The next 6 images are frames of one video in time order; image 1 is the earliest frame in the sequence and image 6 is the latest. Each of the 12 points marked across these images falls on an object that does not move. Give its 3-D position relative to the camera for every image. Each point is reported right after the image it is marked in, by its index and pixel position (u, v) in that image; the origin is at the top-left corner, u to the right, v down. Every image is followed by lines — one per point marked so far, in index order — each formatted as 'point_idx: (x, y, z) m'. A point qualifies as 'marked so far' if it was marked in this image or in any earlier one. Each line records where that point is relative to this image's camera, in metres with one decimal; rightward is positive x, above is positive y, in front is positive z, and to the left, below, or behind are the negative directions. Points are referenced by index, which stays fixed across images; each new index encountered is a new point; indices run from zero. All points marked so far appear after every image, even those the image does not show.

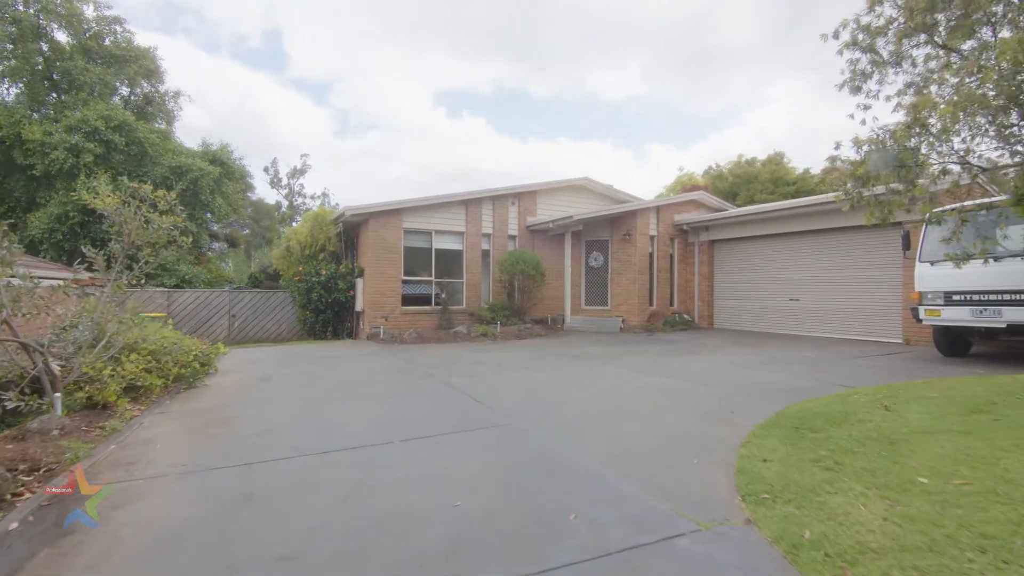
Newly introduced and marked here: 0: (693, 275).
0: (+5.2, +0.4, +14.9) m
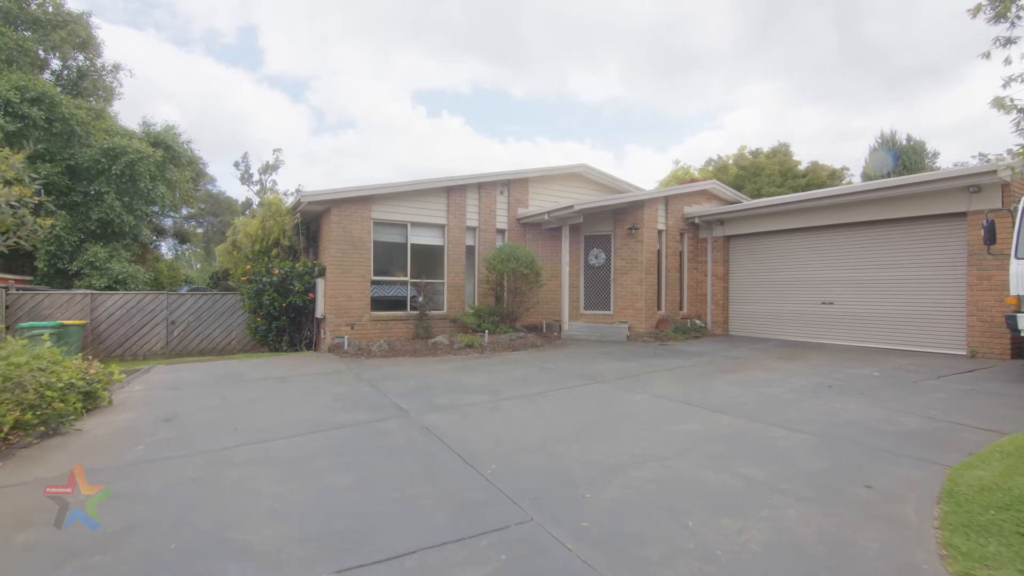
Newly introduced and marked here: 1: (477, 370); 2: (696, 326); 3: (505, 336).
0: (+4.9, +0.3, +13.2) m
1: (-0.5, -1.2, +7.8) m
2: (+4.5, -0.9, +12.5) m
3: (-0.2, -1.0, +10.9) m
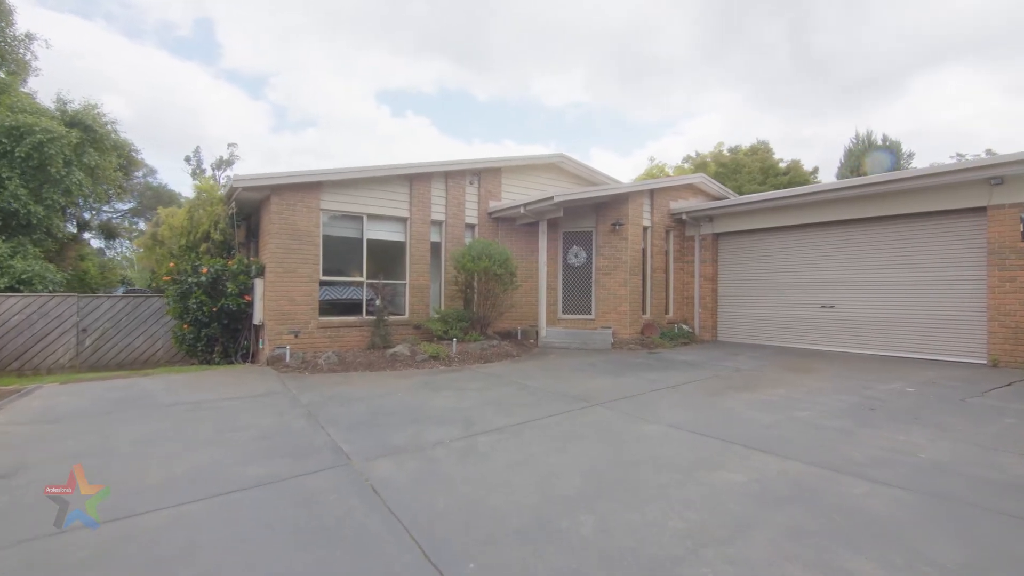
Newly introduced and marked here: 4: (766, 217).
0: (+4.2, +0.3, +12.2) m
1: (-0.8, -1.3, +6.4) m
2: (+3.8, -1.0, +11.5) m
3: (-0.7, -1.0, +9.5) m
4: (+5.3, +1.5, +10.8) m
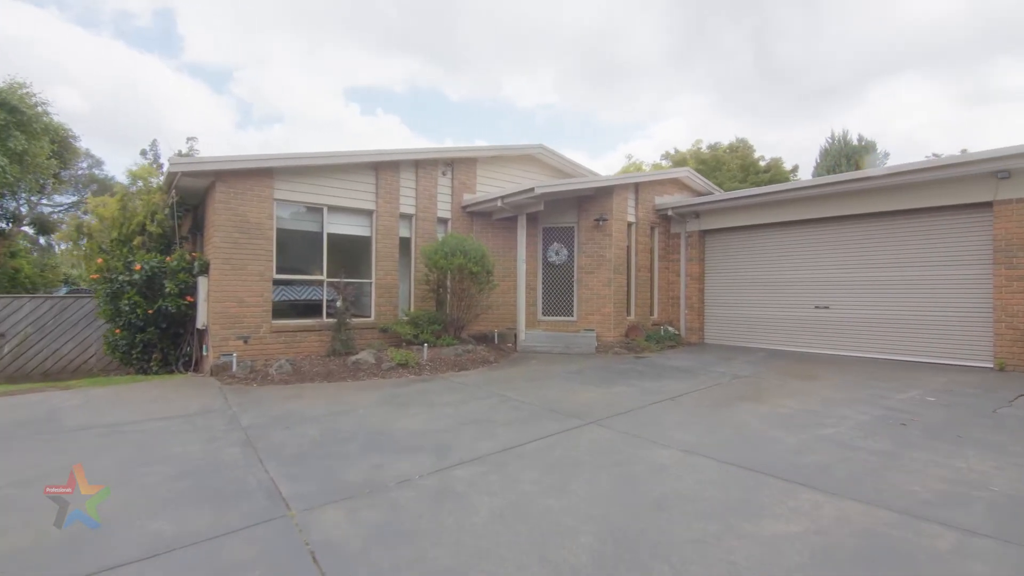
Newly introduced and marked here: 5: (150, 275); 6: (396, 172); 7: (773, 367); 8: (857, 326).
0: (+3.7, +0.3, +11.5) m
1: (-1.0, -1.2, +5.6) m
2: (+3.3, -1.0, +10.9) m
3: (-1.1, -1.0, +8.6) m
4: (+4.8, +1.5, +10.2) m
5: (-5.8, +0.2, +8.3) m
6: (-2.2, +2.2, +9.8) m
7: (+4.0, -1.2, +7.9) m
8: (+6.0, -0.7, +9.1) m
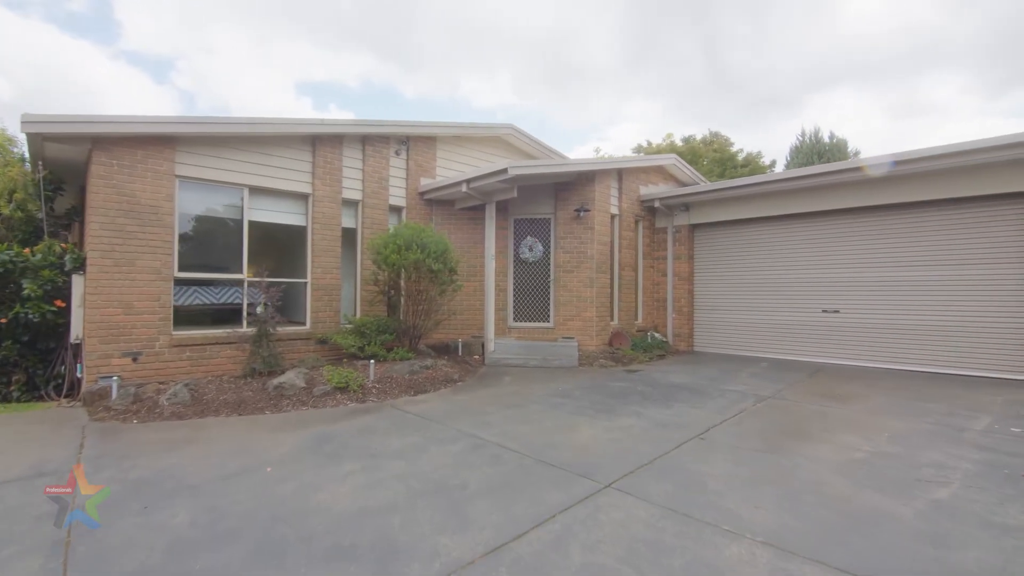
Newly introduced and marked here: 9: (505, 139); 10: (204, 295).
0: (+3.0, +0.3, +10.3) m
1: (-1.2, -1.3, +3.9) m
2: (+2.7, -1.0, +9.6) m
3: (-1.5, -1.1, +7.0) m
4: (+4.3, +1.5, +9.1) m
5: (-6.2, +0.2, +6.3) m
6: (-2.7, +2.2, +8.1) m
7: (+3.6, -1.2, +6.7) m
8: (+5.5, -0.7, +8.0) m
9: (-0.1, +3.0, +10.4) m
10: (-4.2, -0.1, +7.0) m
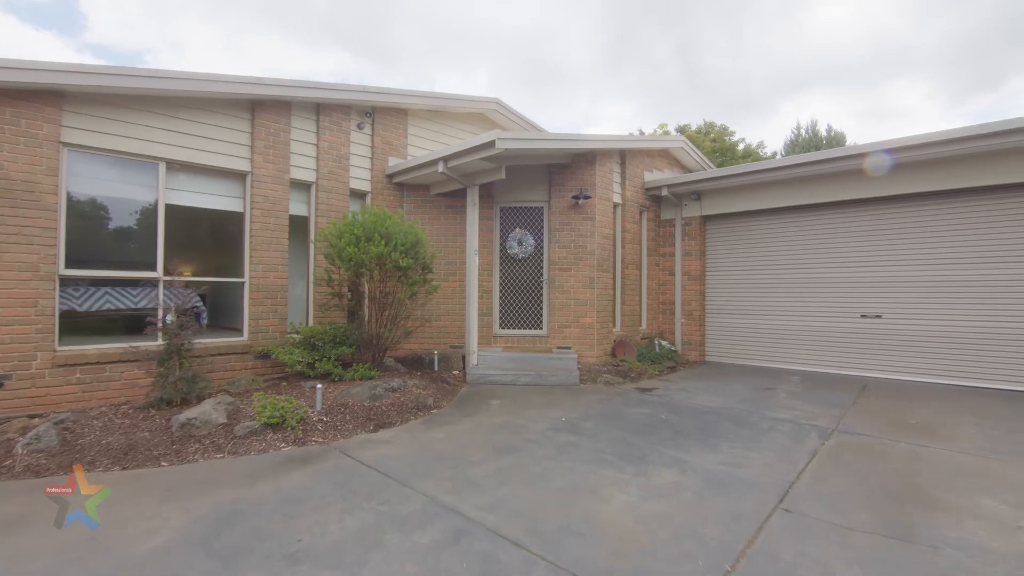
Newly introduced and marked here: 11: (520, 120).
0: (+2.8, +0.3, +9.0) m
1: (-1.2, -1.3, +2.5) m
2: (+2.5, -1.0, +8.3) m
3: (-1.6, -1.1, +5.5) m
4: (+4.0, +1.4, +7.8) m
5: (-6.3, +0.2, +4.6) m
6: (-2.9, +2.2, +6.6) m
7: (+3.5, -1.2, +5.4) m
8: (+5.4, -0.7, +6.8) m
9: (-0.4, +3.0, +8.9) m
10: (-4.3, -0.1, +5.4) m
11: (+0.2, +3.0, +9.3) m
